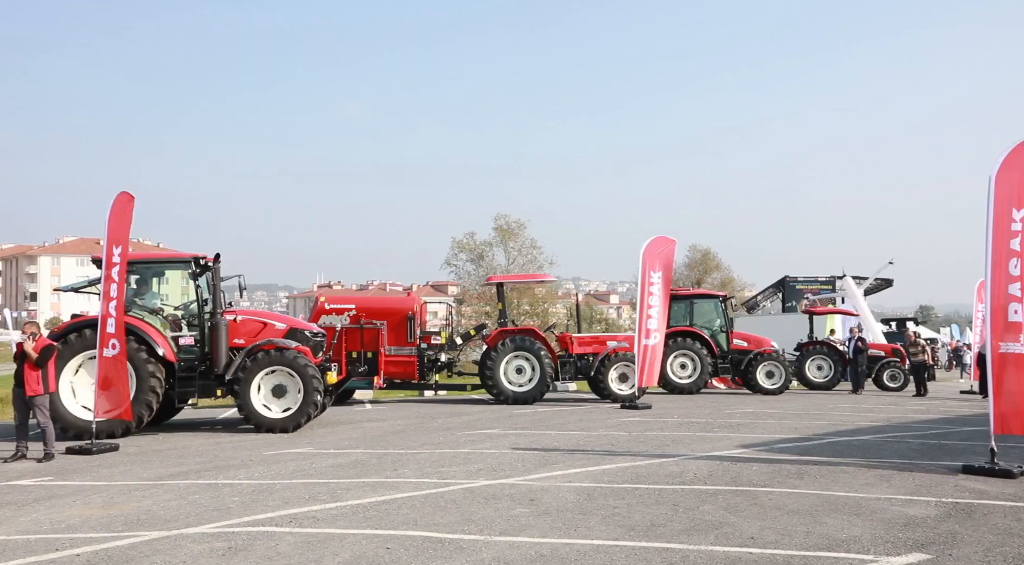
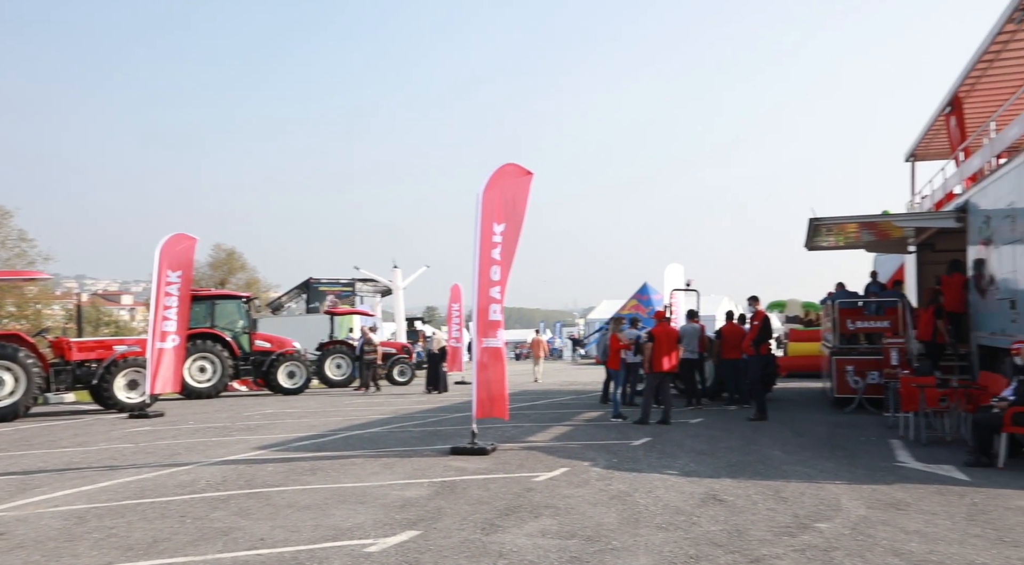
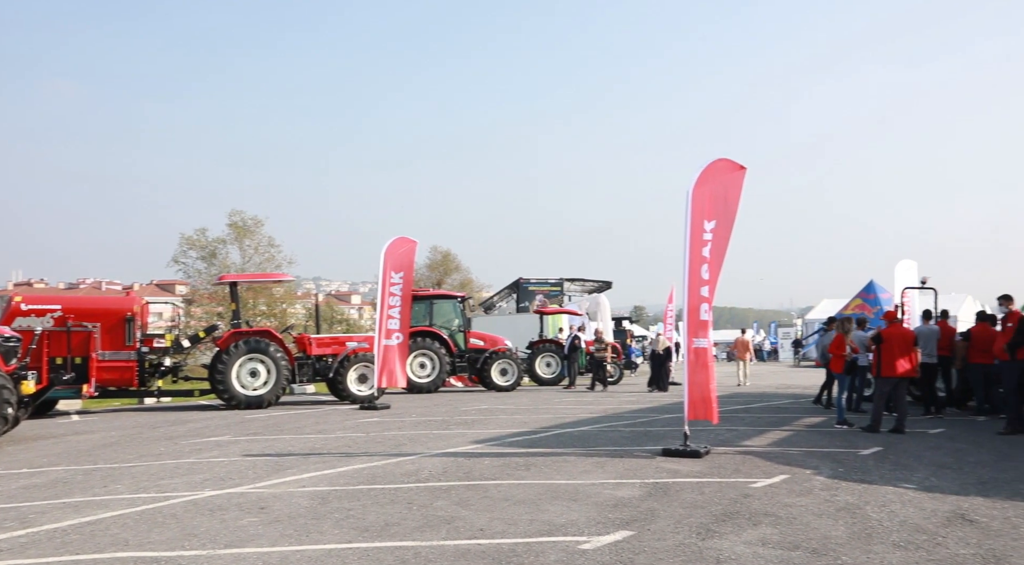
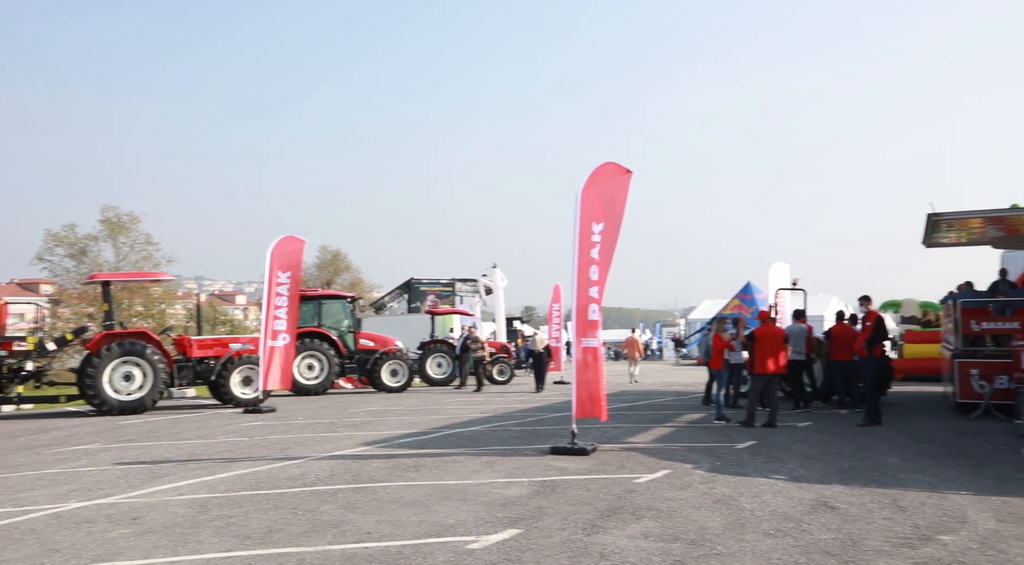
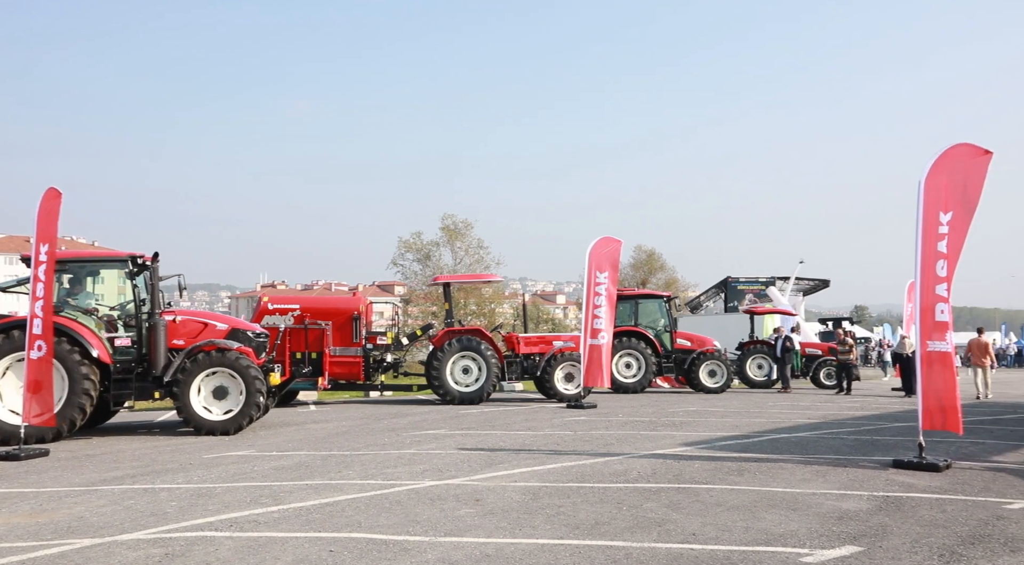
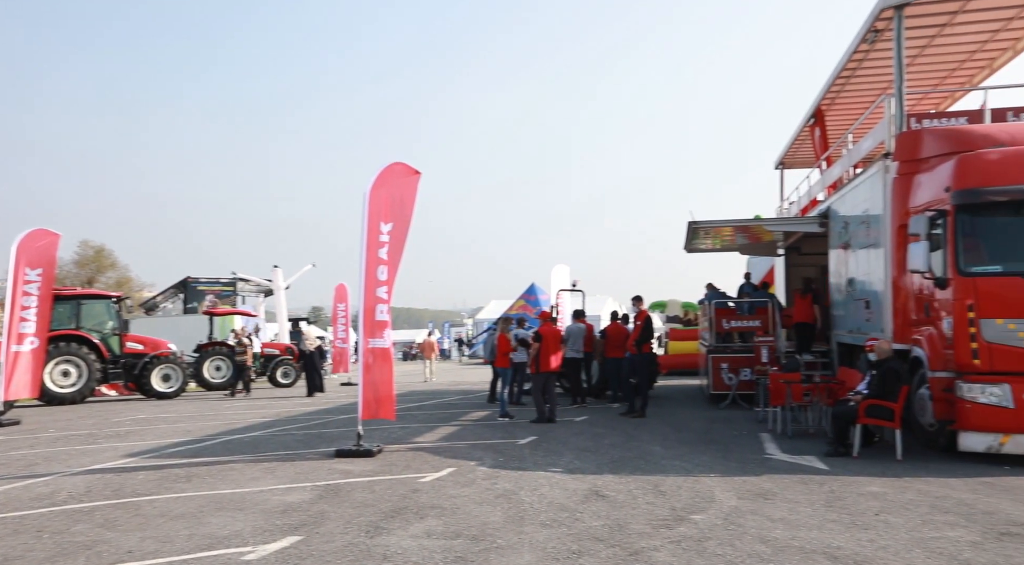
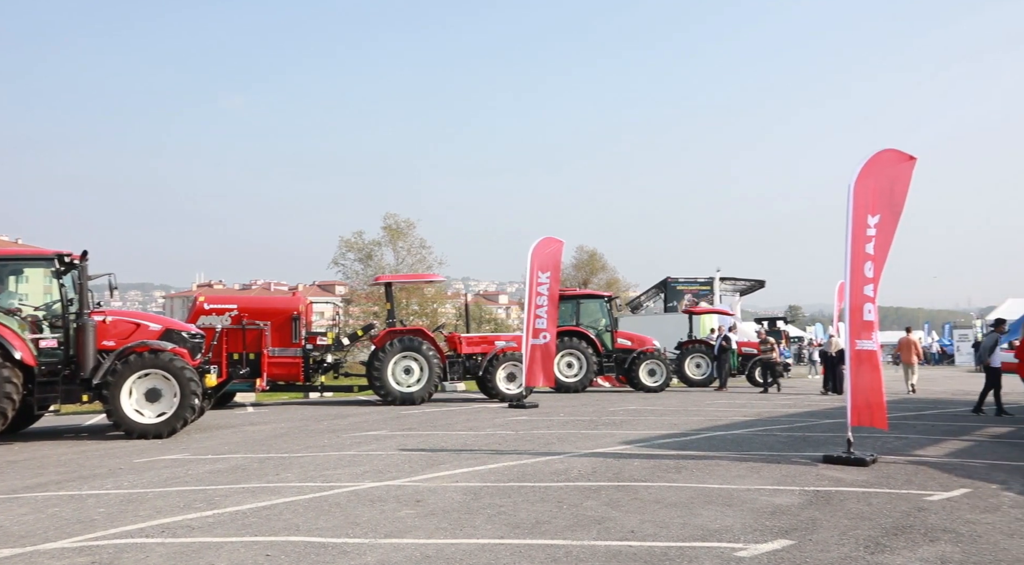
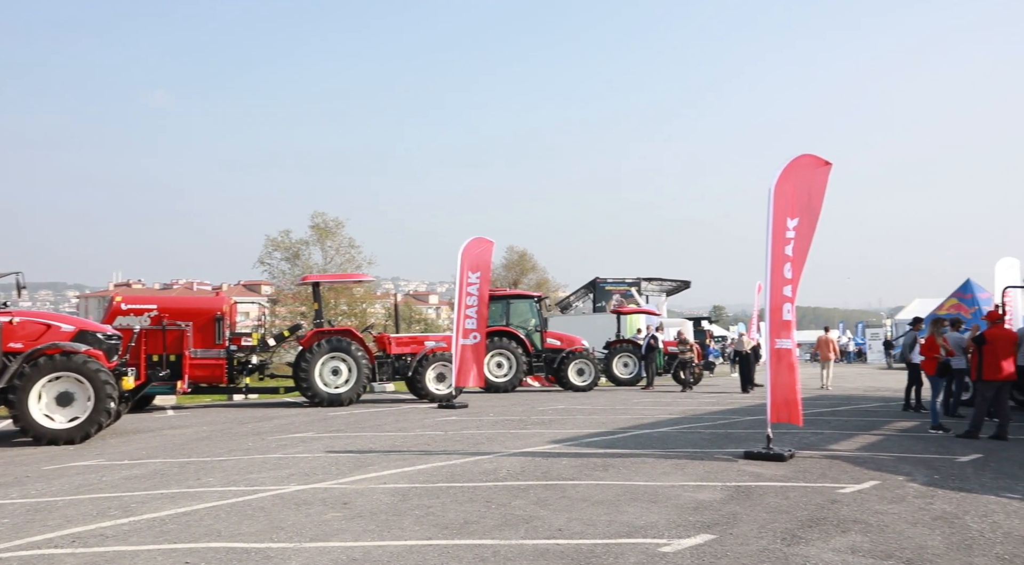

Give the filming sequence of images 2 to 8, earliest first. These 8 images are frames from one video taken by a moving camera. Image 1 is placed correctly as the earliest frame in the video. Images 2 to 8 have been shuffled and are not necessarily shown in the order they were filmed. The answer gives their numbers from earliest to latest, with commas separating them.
5, 7, 8, 3, 4, 2, 6
